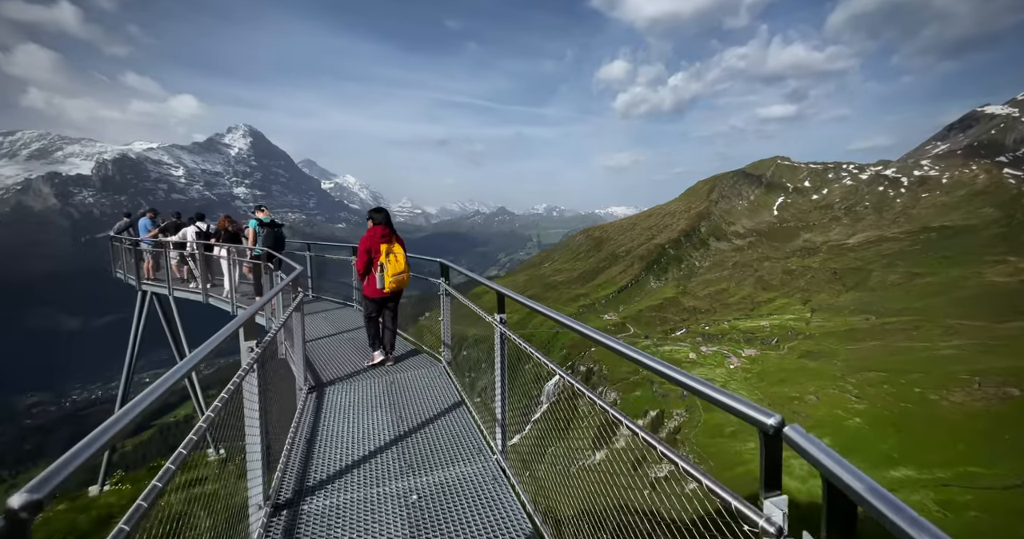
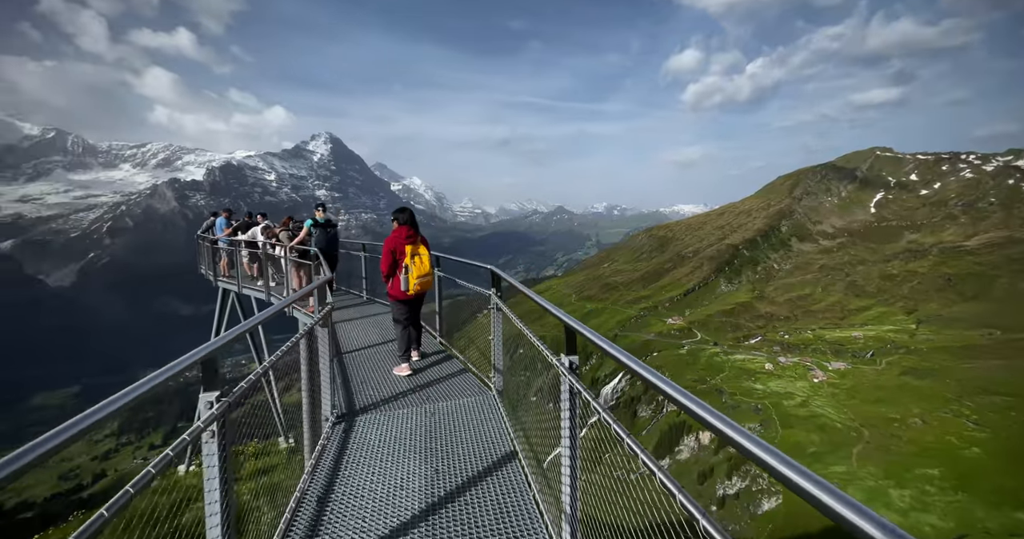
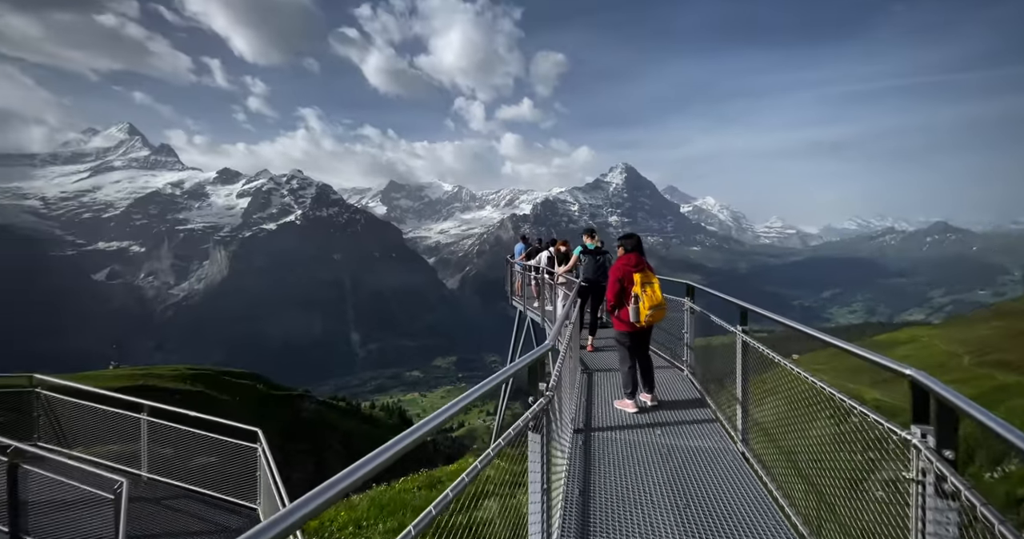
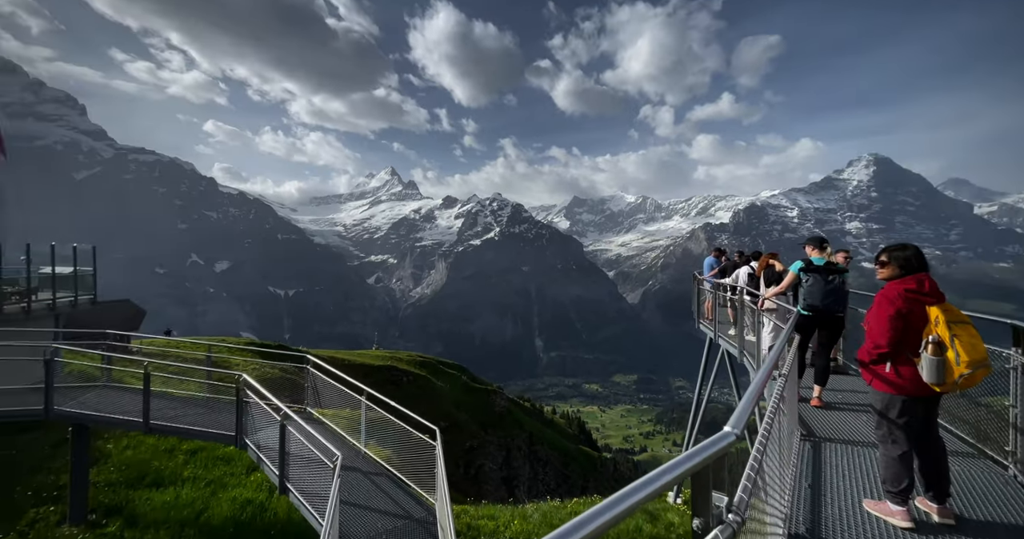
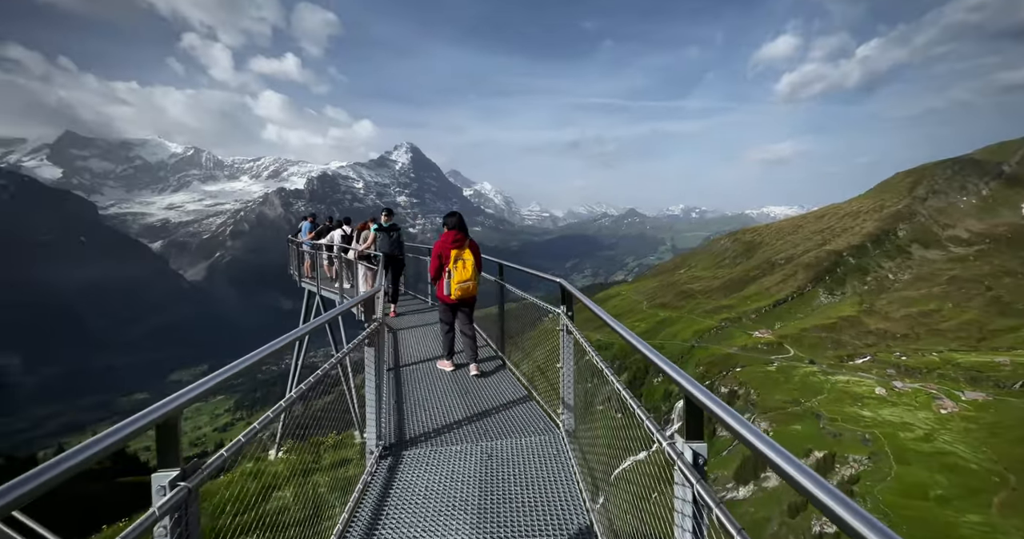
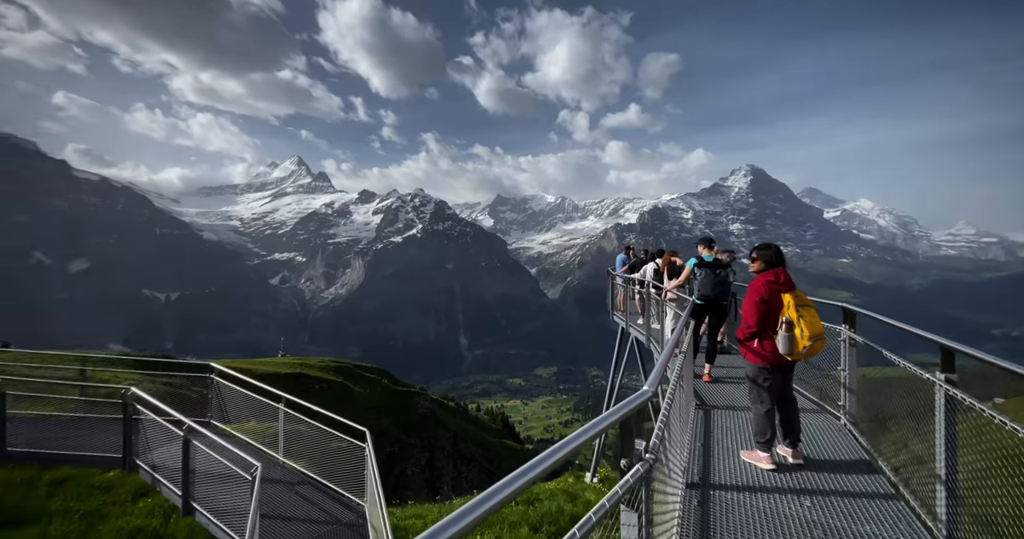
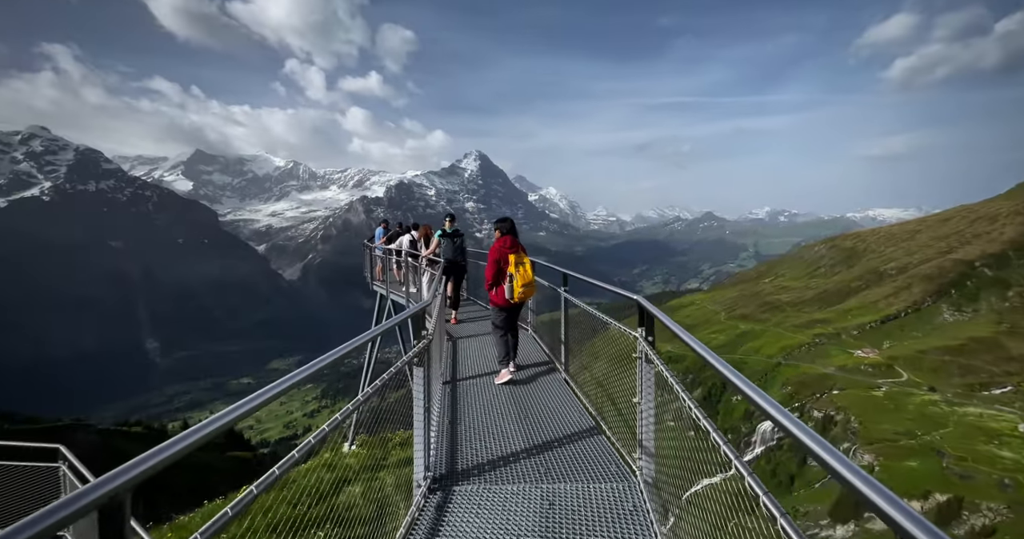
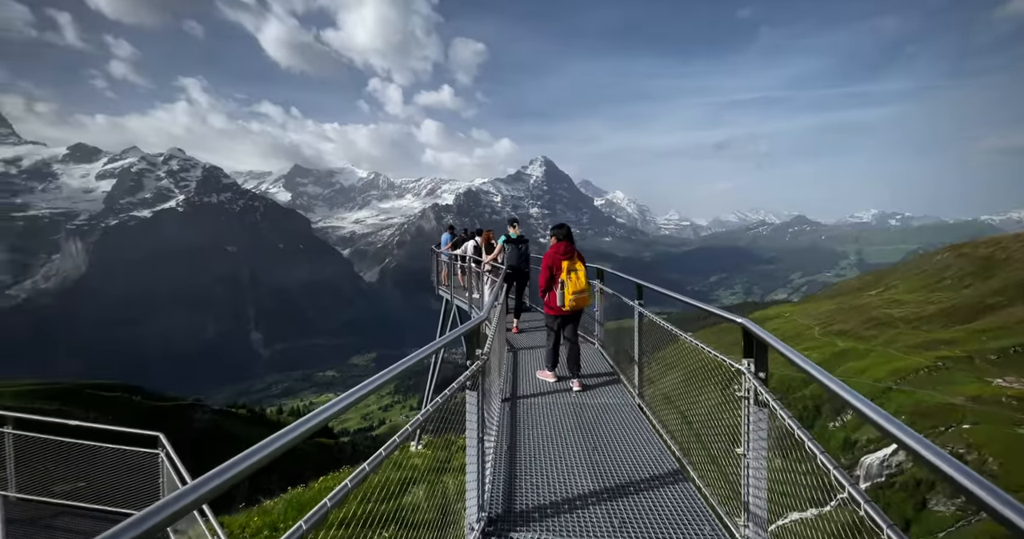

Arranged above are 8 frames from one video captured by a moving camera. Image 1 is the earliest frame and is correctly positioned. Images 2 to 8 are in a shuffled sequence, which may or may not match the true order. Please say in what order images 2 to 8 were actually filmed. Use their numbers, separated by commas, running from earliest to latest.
2, 5, 7, 8, 3, 6, 4
